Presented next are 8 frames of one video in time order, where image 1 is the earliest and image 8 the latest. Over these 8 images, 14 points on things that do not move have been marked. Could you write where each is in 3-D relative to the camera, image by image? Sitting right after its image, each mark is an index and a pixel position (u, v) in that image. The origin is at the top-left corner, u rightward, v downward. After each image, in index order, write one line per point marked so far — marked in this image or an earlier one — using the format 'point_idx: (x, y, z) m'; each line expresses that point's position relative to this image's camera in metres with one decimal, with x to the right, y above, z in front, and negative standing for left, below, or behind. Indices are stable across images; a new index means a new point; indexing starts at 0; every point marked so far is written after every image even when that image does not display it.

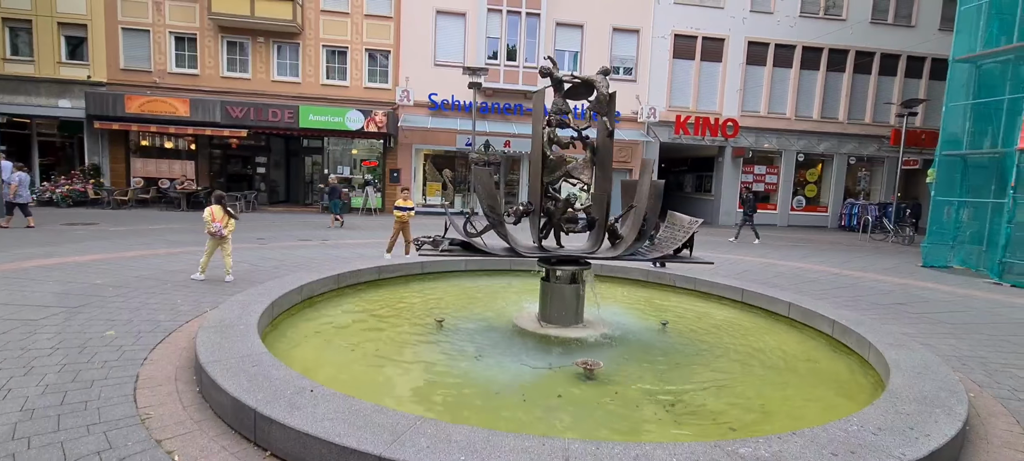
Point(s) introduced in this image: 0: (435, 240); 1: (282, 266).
0: (-0.9, -0.1, +6.1) m
1: (-4.3, -0.7, +9.2) m
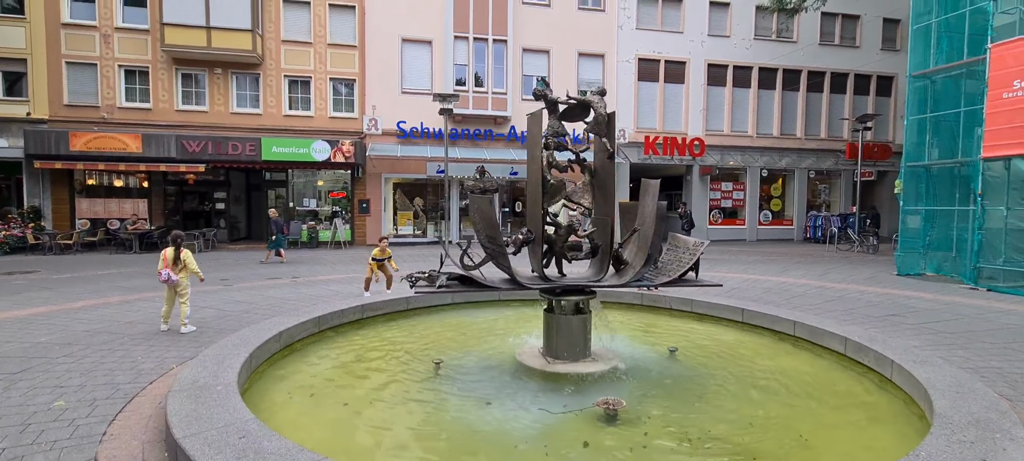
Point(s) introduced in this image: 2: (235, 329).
0: (-0.9, -0.5, +5.7) m
1: (-4.4, -1.4, +8.4) m
2: (-3.9, -1.4, +7.1) m
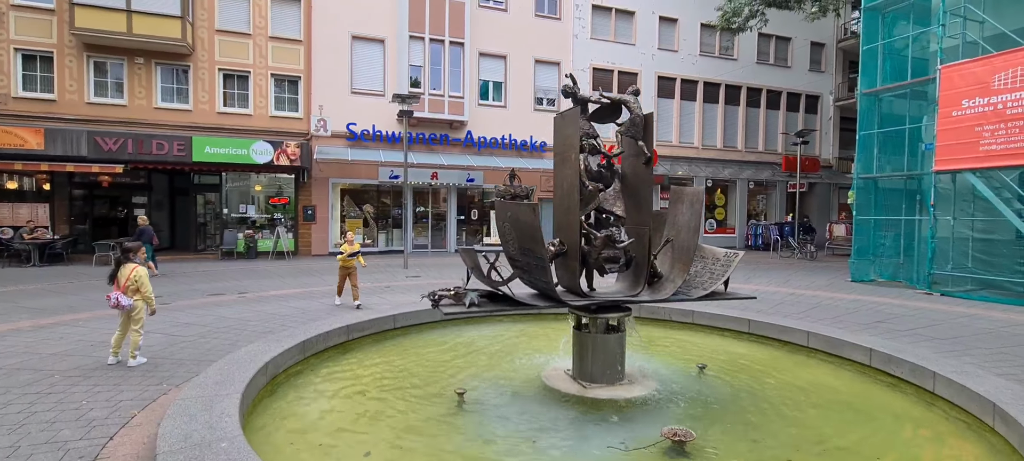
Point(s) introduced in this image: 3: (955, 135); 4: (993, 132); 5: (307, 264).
0: (-0.5, -0.6, +5.0) m
1: (-4.4, -1.5, +7.2) m
2: (-3.7, -1.6, +5.9) m
3: (+9.8, +2.1, +10.9) m
4: (+10.0, +2.0, +10.3) m
5: (-7.4, -1.2, +17.7) m
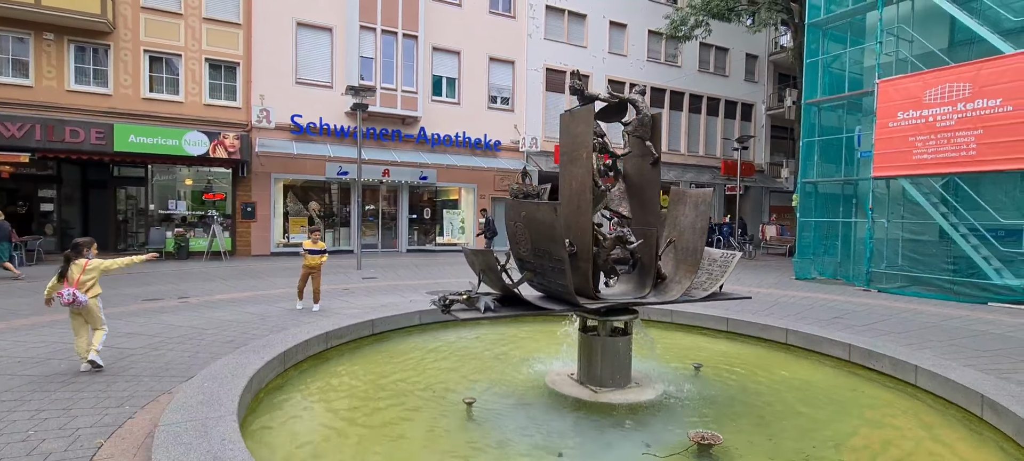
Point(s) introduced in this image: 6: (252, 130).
0: (-0.4, -0.6, +4.7) m
1: (-4.5, -1.5, +6.4) m
2: (-3.7, -1.5, +5.2) m
3: (+9.1, +2.1, +11.9) m
4: (+9.4, +2.0, +11.3) m
5: (-8.8, -1.2, +16.5) m
6: (-9.8, +3.8, +18.7) m
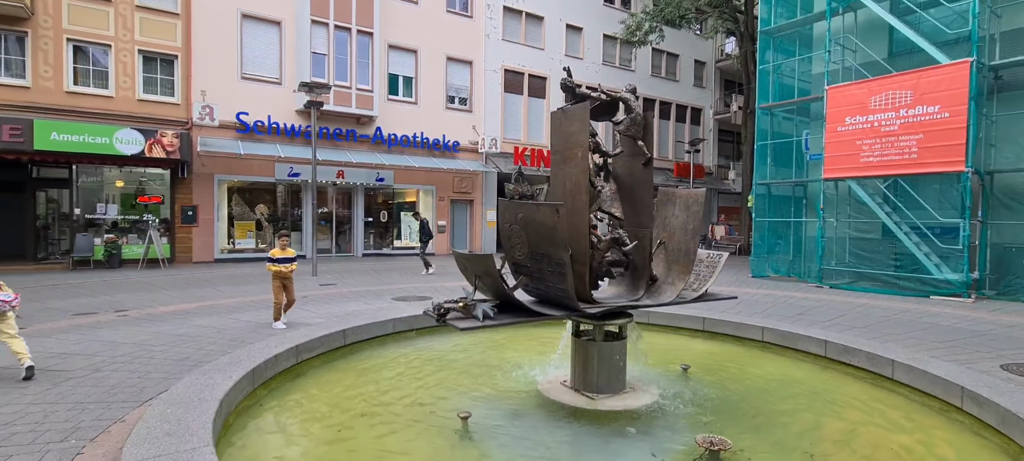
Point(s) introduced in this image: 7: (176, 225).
0: (-0.4, -0.7, +4.4) m
1: (-4.7, -1.6, +5.7) m
2: (-3.7, -1.6, +4.6) m
3: (+8.3, +2.1, +12.5) m
4: (+8.7, +2.0, +11.9) m
5: (-10.0, -1.3, +15.3) m
6: (-11.2, +3.6, +17.4) m
7: (-11.8, +0.2, +17.3) m
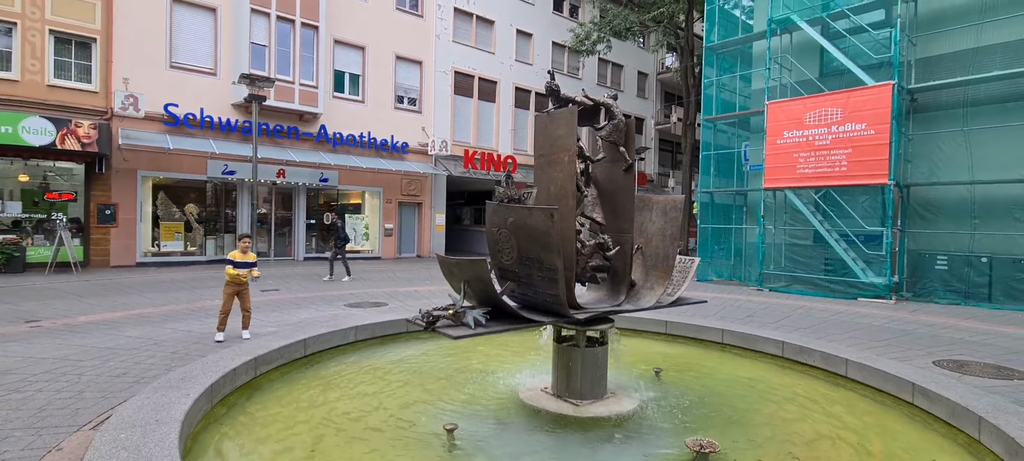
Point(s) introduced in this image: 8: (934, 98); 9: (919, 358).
0: (-0.5, -0.7, +4.2) m
1: (-4.9, -1.6, +5.0) m
2: (-3.8, -1.6, +4.0) m
3: (+7.2, +1.9, +13.4) m
4: (+7.6, +1.9, +12.8) m
5: (-11.3, -1.4, +13.9) m
6: (-12.8, +3.6, +15.9) m
7: (-13.3, +0.2, +15.7) m
8: (+10.2, +3.2, +12.0) m
9: (+5.7, -1.8, +6.9) m
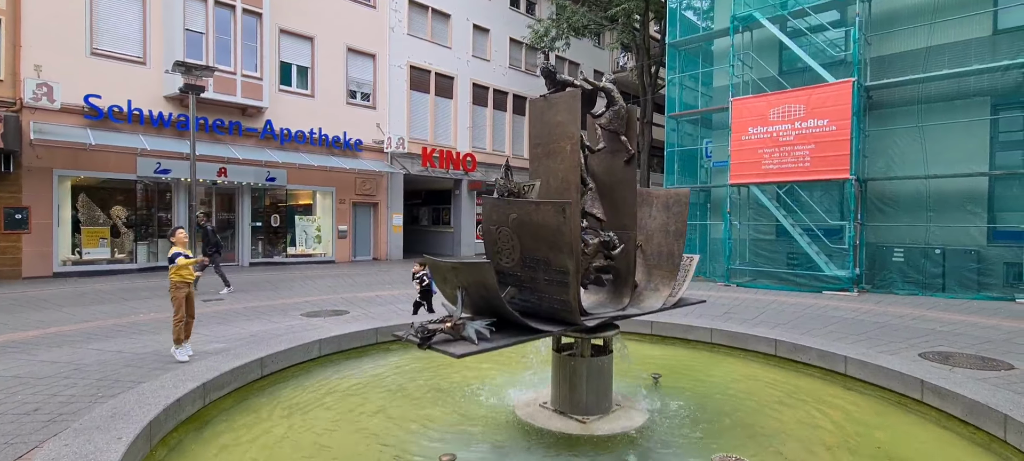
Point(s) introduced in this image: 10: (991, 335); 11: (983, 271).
0: (-0.4, -0.7, +3.6) m
1: (-4.8, -1.6, +4.0) m
2: (-3.7, -1.7, +3.1) m
3: (+6.3, +2.0, +13.5) m
4: (+6.8, +2.0, +13.0) m
5: (-12.1, -1.5, +12.2) m
6: (-13.8, +3.4, +14.0) m
7: (-14.3, 0.0, +13.8) m
8: (+9.4, +3.4, +12.4) m
9: (+5.5, -1.7, +6.9) m
10: (+7.6, -1.7, +7.8) m
11: (+10.5, -0.9, +11.0) m
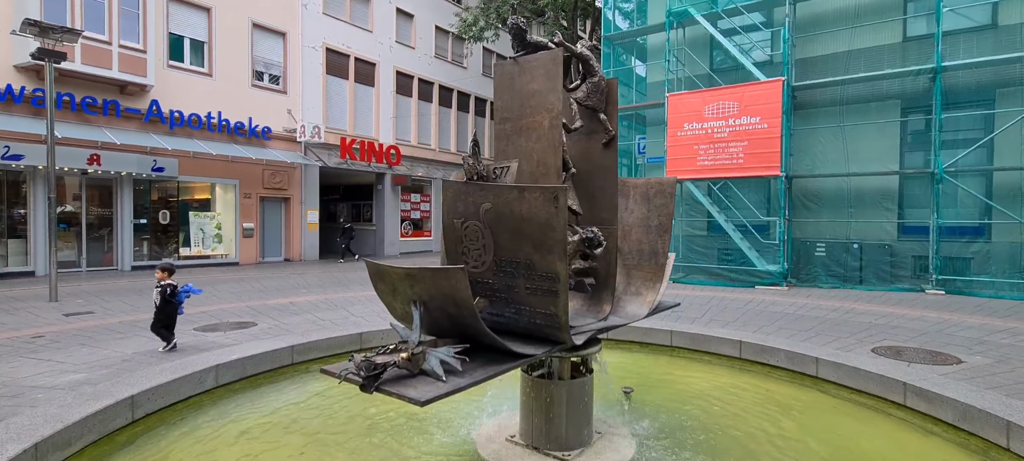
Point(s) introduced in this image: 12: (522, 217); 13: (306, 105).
0: (-0.5, -0.6, +2.6) m
1: (-5.0, -1.6, +2.3) m
2: (-3.7, -1.6, +1.6) m
3: (+4.5, +2.1, +13.4) m
4: (+5.1, +2.1, +13.0) m
5: (-13.4, -1.5, +9.2) m
6: (-15.4, +3.4, +10.7) m
7: (-15.9, 0.0, +10.5) m
8: (+7.8, +3.5, +12.8) m
9: (+4.8, -1.6, +6.8) m
10: (+6.7, -1.6, +8.1) m
11: (+9.1, -0.8, +11.7) m
12: (0.0, +0.1, +2.9) m
13: (-8.2, +5.0, +19.8) m
